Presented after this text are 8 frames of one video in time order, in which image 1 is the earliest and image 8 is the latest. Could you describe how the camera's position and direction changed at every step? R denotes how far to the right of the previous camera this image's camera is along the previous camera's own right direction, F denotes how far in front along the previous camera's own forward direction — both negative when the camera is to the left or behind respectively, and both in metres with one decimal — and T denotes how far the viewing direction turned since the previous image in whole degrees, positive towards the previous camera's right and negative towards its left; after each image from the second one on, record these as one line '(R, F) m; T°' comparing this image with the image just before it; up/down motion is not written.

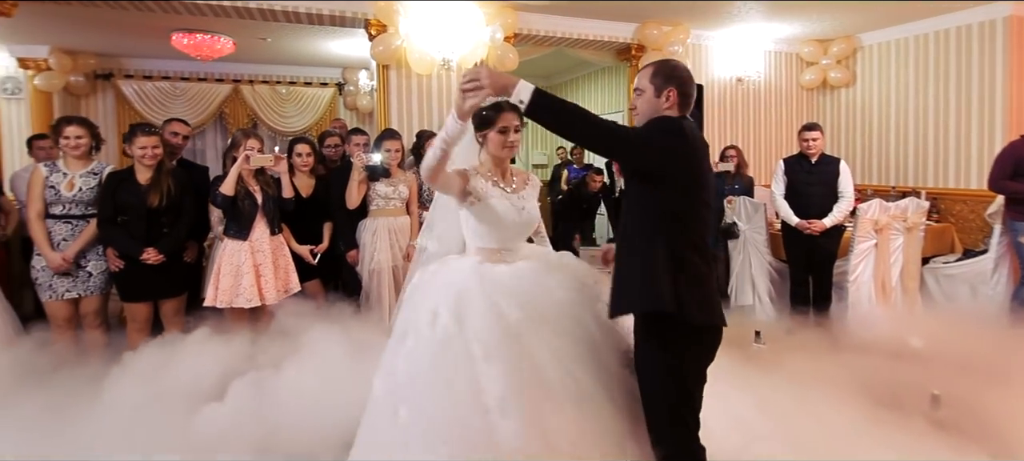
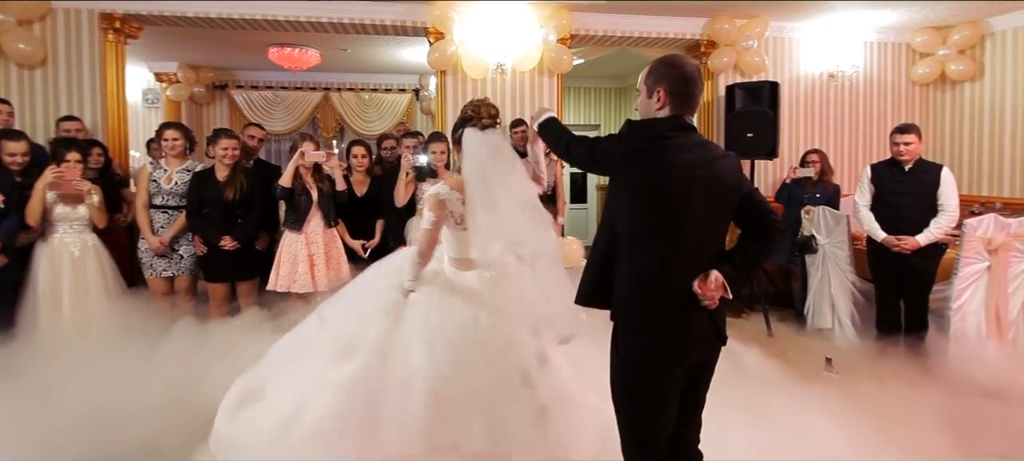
(+0.4, +0.1) m; -12°
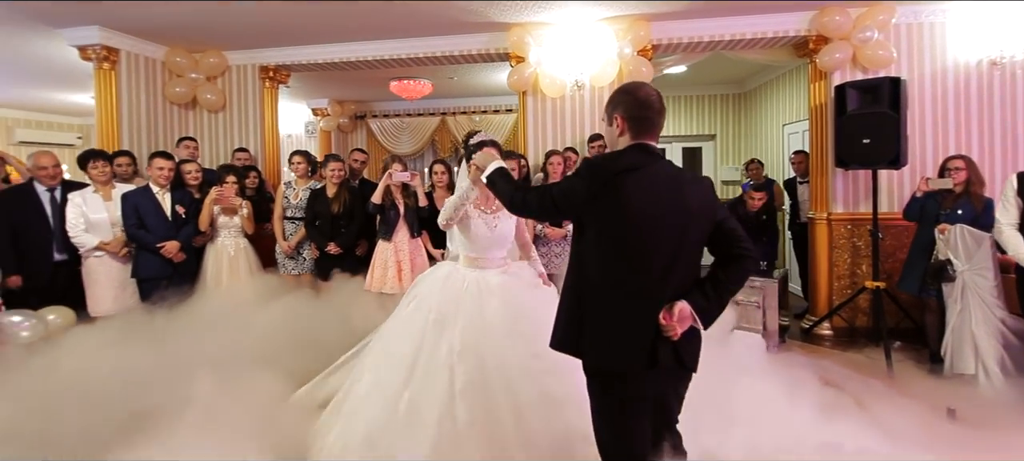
(+0.6, 0.0) m; -18°
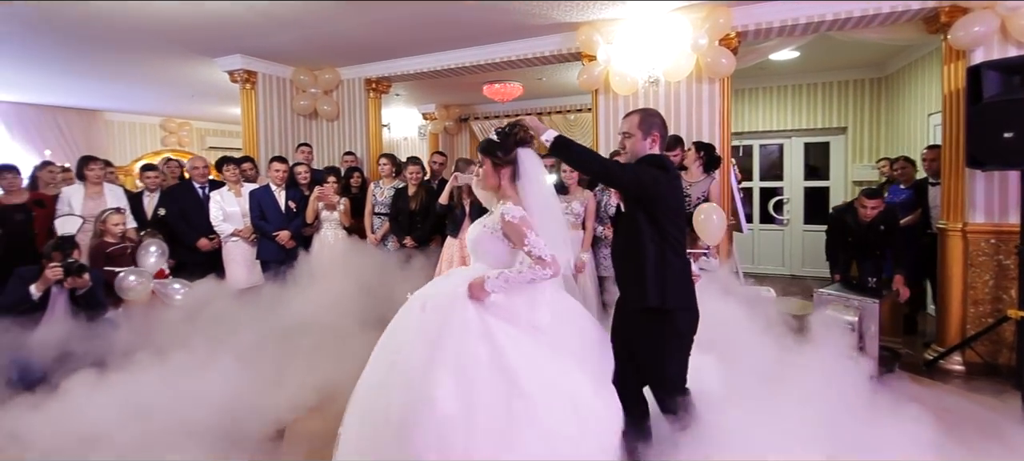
(+0.6, 0.0) m; -16°
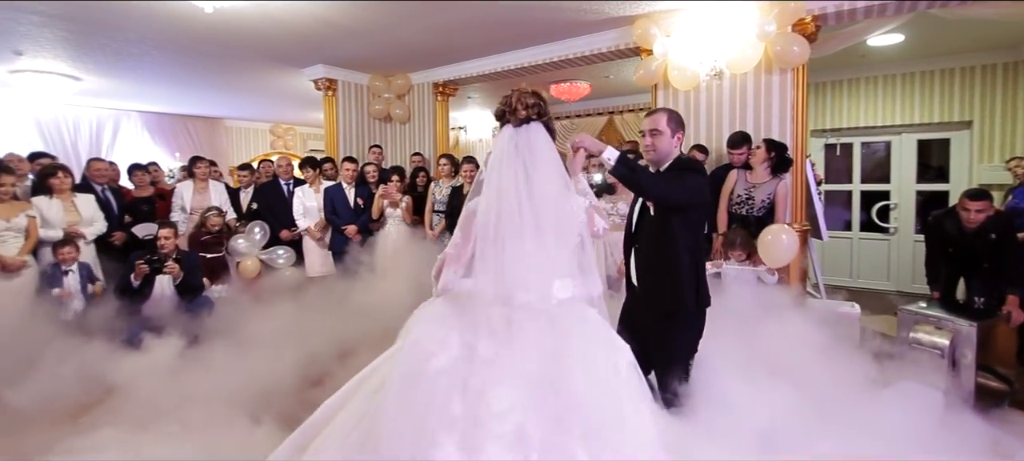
(+0.4, 0.0) m; -11°
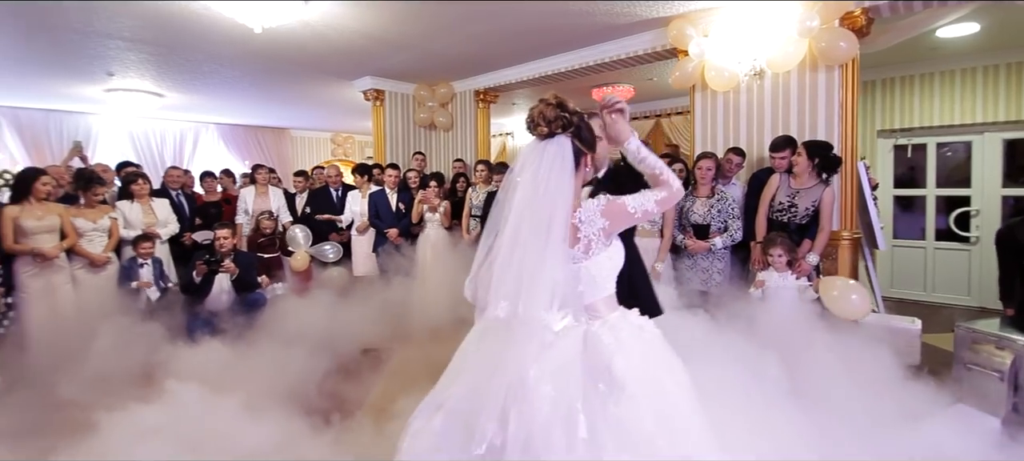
(+0.2, 0.0) m; -7°
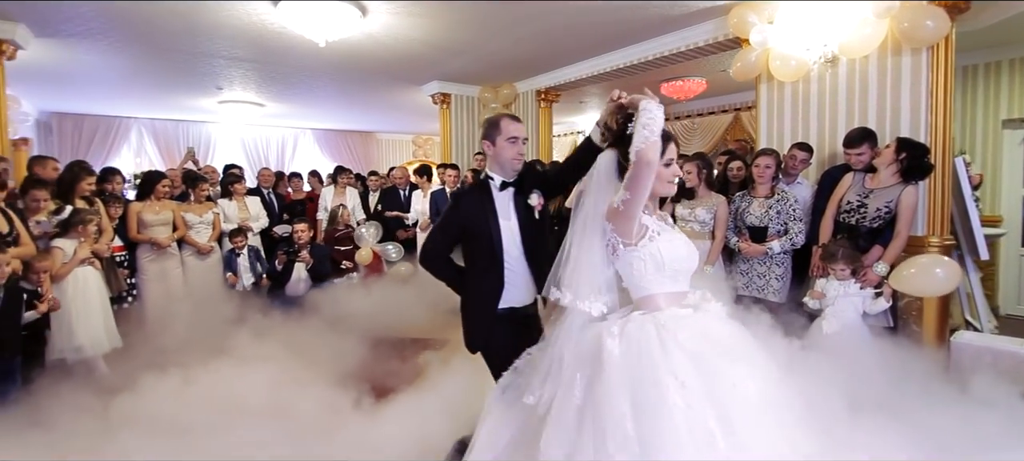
(+0.4, 0.0) m; -11°
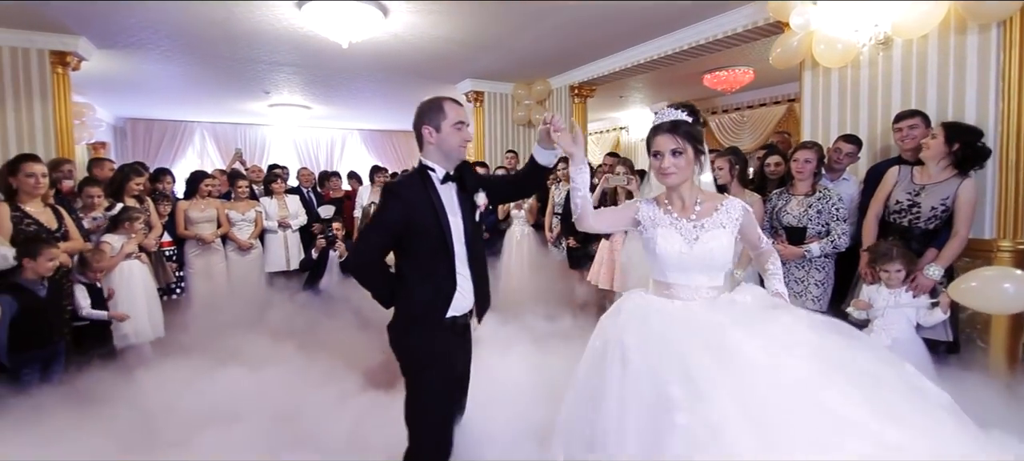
(+0.3, +0.1) m; -7°
